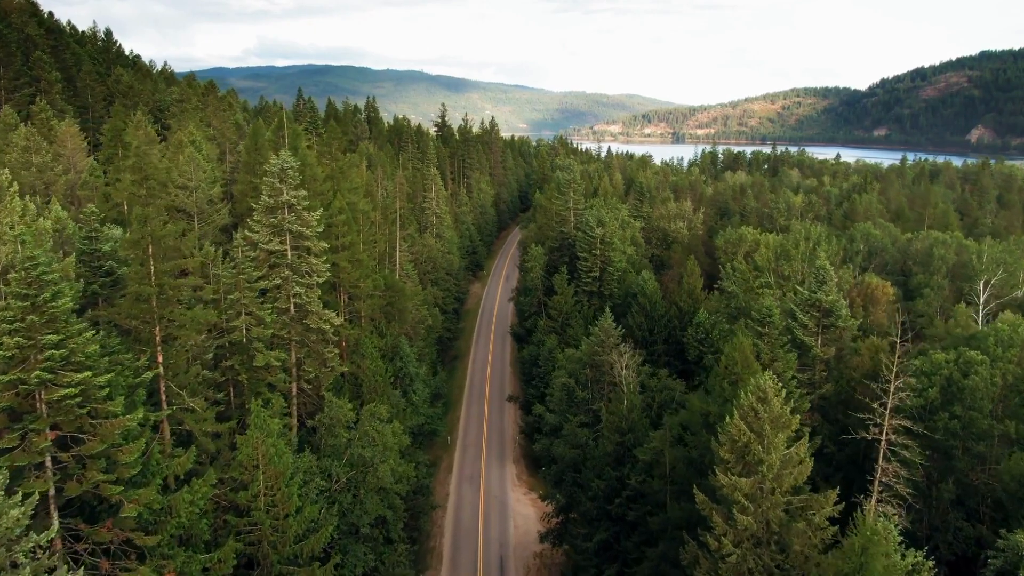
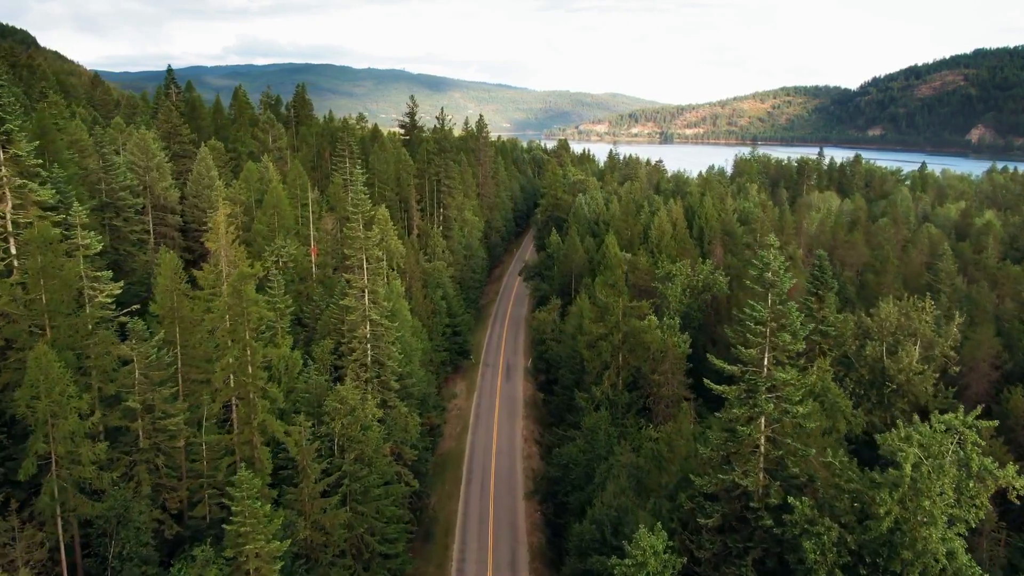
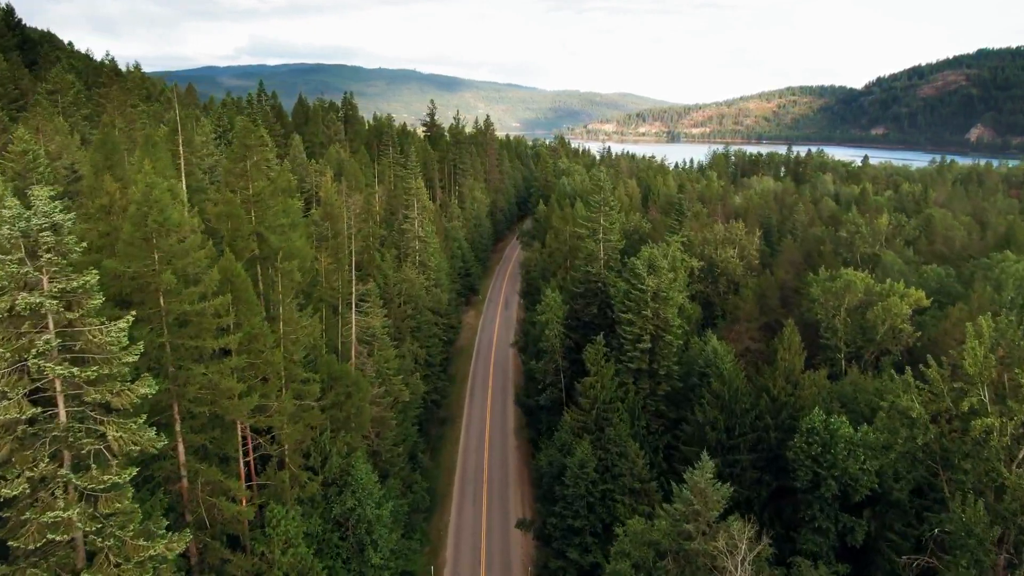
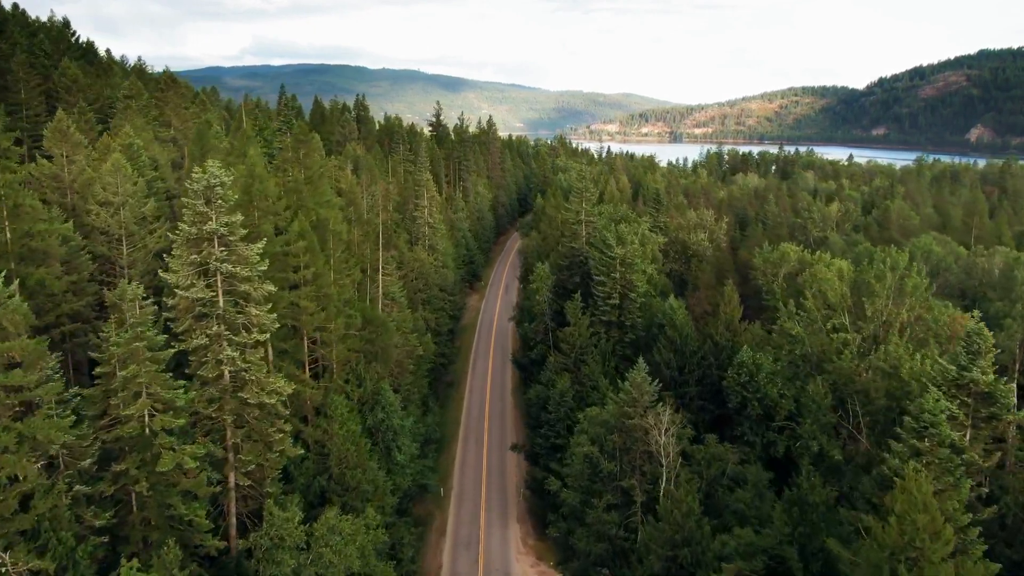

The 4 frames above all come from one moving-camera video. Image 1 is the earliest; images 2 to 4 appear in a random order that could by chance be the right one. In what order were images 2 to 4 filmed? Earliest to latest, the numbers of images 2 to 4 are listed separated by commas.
4, 3, 2
